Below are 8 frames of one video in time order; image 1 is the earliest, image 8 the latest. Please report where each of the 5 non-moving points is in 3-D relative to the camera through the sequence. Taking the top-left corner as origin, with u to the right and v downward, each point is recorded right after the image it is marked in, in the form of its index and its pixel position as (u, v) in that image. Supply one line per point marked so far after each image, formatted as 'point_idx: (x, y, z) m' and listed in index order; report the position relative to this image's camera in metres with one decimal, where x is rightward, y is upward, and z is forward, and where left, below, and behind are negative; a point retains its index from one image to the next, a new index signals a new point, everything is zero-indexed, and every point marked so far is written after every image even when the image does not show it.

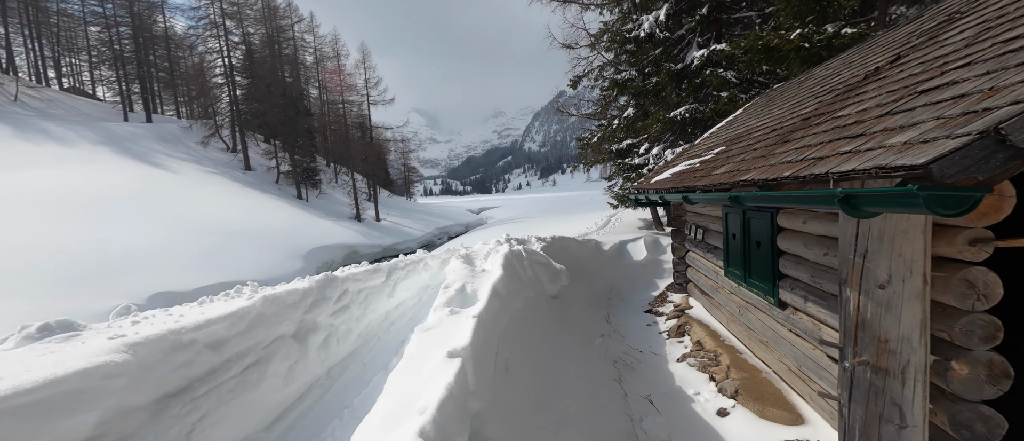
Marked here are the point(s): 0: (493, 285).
0: (-0.3, -0.7, +3.9) m
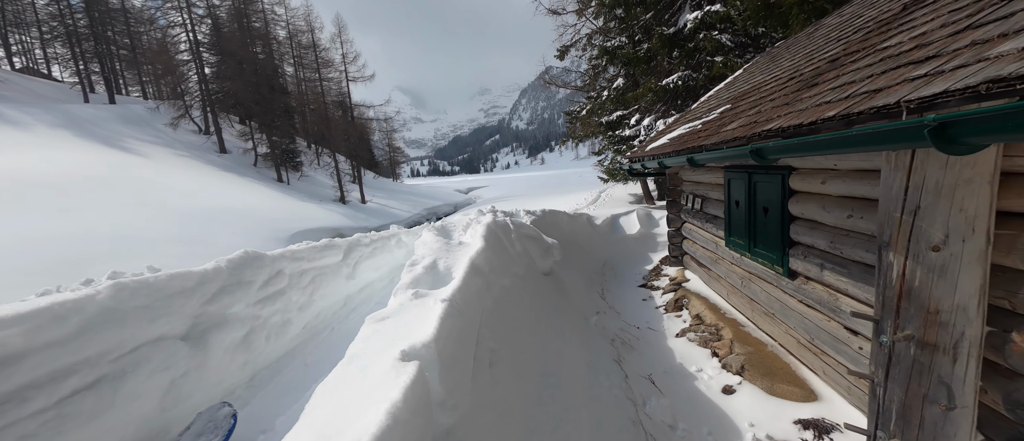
0: (-0.4, -0.4, +3.5) m
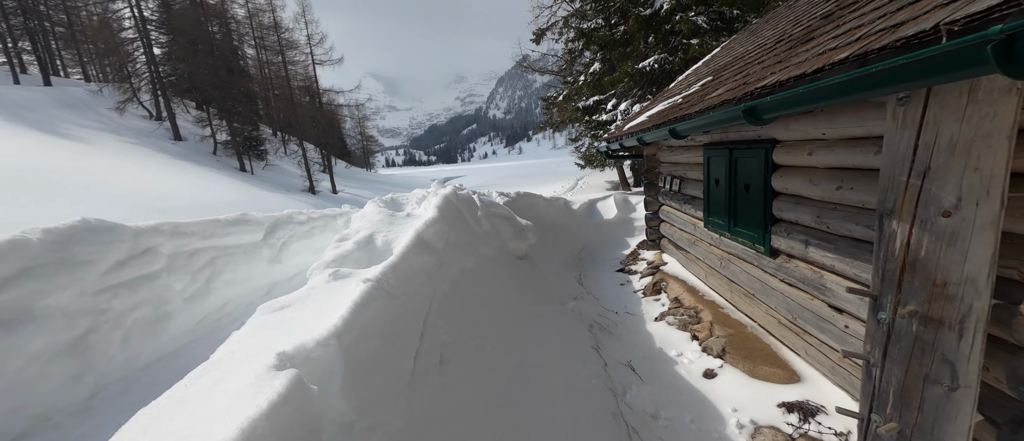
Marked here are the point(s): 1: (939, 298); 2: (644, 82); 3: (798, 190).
0: (-0.7, -0.2, +3.1) m
1: (+2.0, -0.4, +1.7) m
2: (+4.7, +4.9, +12.6) m
3: (+2.4, +0.3, +3.0) m
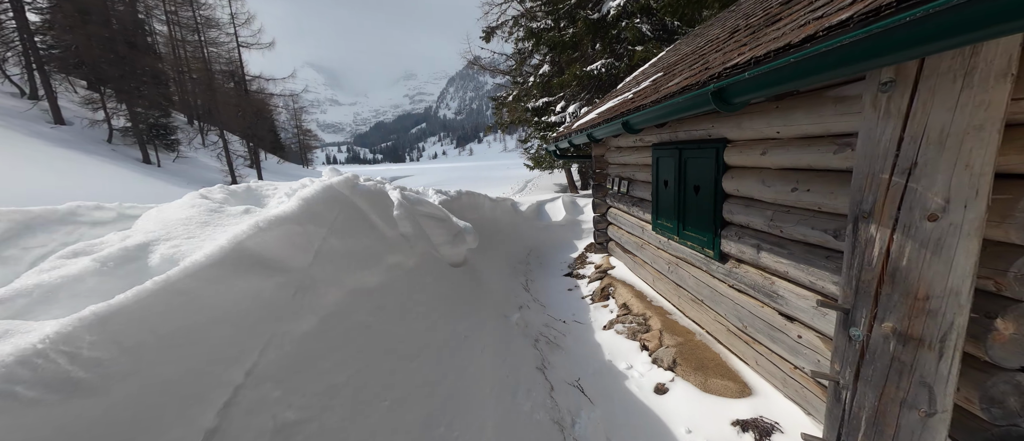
0: (-1.2, -0.2, +2.6) m
1: (+1.7, -0.4, +1.5) m
2: (+2.9, +4.8, +12.7) m
3: (+1.9, +0.2, +2.8) m
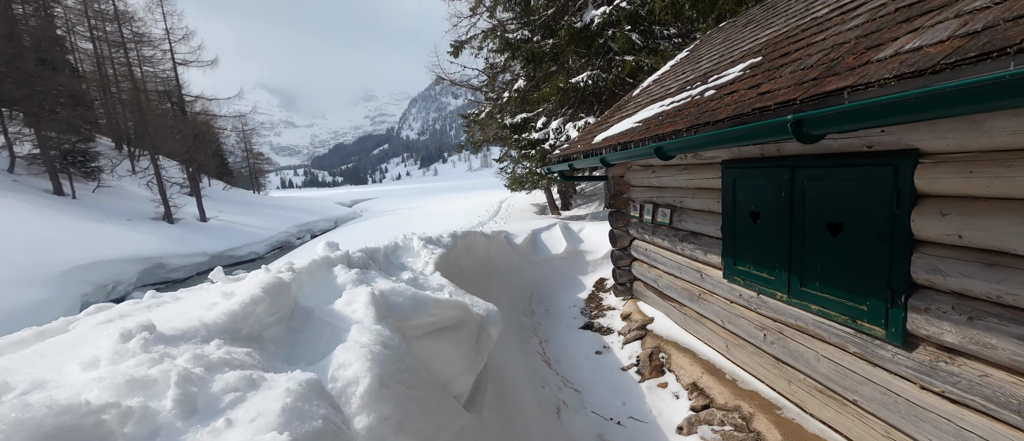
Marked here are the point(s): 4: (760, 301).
0: (-0.8, -0.6, +1.0) m
1: (+2.2, -0.6, +0.2) m
2: (+2.1, +4.0, +11.7) m
3: (+2.2, -0.1, +1.6) m
4: (+2.1, -0.7, +3.0) m
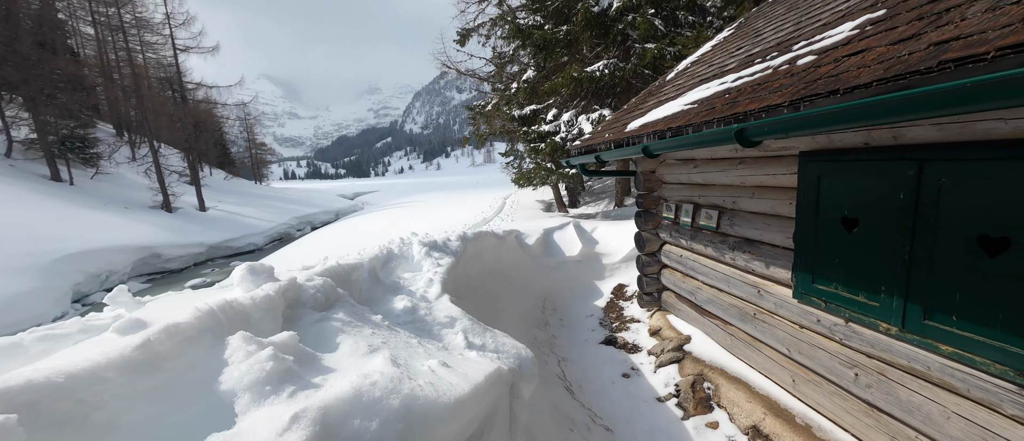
0: (-0.6, -0.6, +0.4) m
1: (+2.3, -0.7, -0.4) m
2: (+2.4, +4.0, +11.0) m
3: (+2.4, -0.2, +1.0) m
4: (+2.3, -0.7, +2.4) m
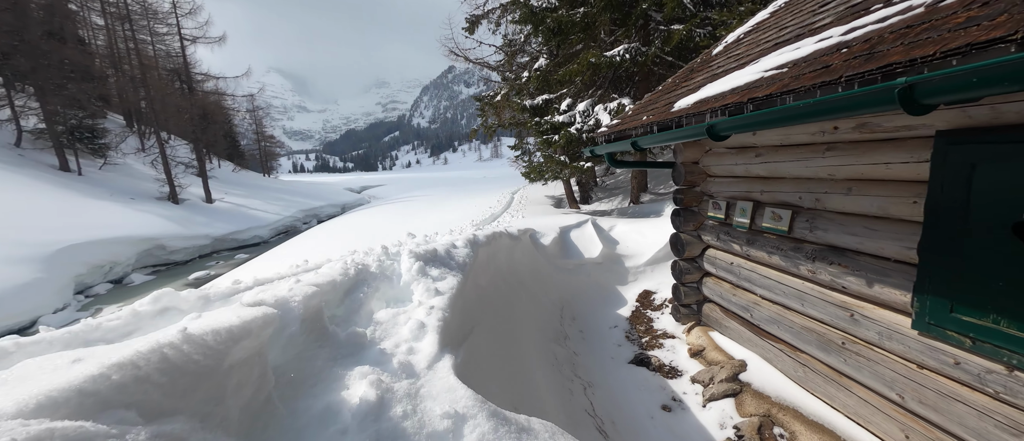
0: (-0.5, -0.7, -0.2) m
1: (+2.4, -0.8, -1.1) m
2: (+2.8, +4.1, +10.2) m
3: (+2.5, -0.2, +0.3) m
4: (+2.4, -0.8, +1.7) m
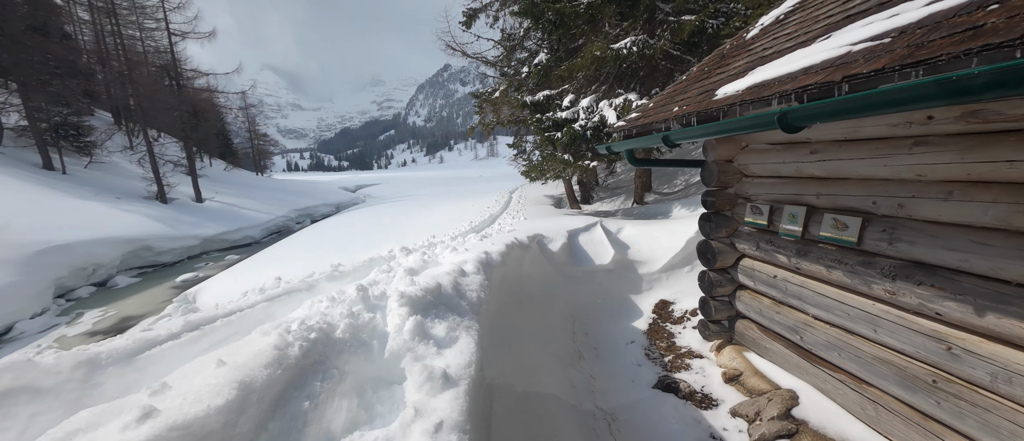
0: (-0.4, -0.7, -0.7) m
1: (+2.5, -0.9, -1.6) m
2: (+2.8, +4.1, +9.8) m
3: (+2.6, -0.3, -0.2) m
4: (+2.5, -0.8, +1.2) m
